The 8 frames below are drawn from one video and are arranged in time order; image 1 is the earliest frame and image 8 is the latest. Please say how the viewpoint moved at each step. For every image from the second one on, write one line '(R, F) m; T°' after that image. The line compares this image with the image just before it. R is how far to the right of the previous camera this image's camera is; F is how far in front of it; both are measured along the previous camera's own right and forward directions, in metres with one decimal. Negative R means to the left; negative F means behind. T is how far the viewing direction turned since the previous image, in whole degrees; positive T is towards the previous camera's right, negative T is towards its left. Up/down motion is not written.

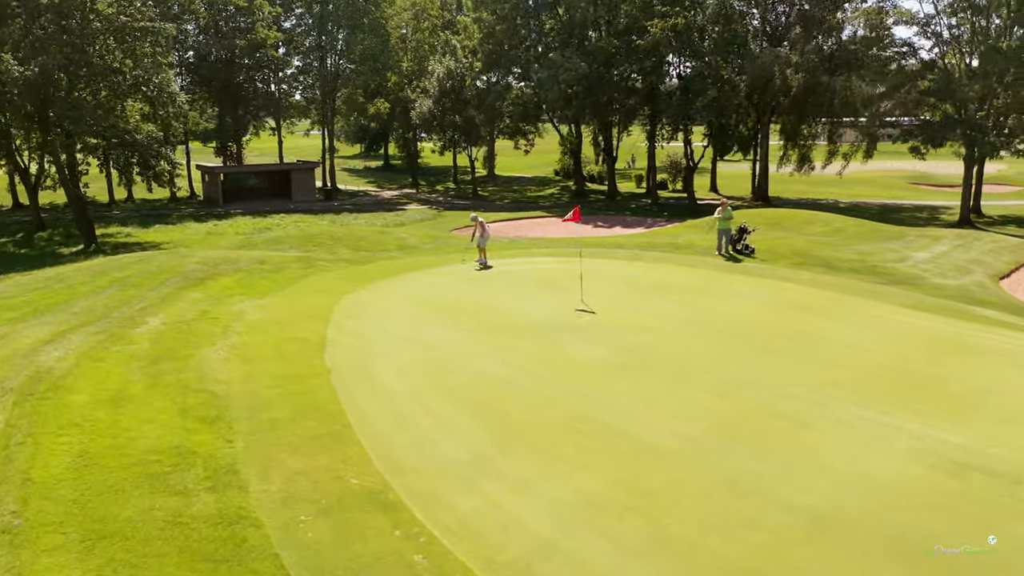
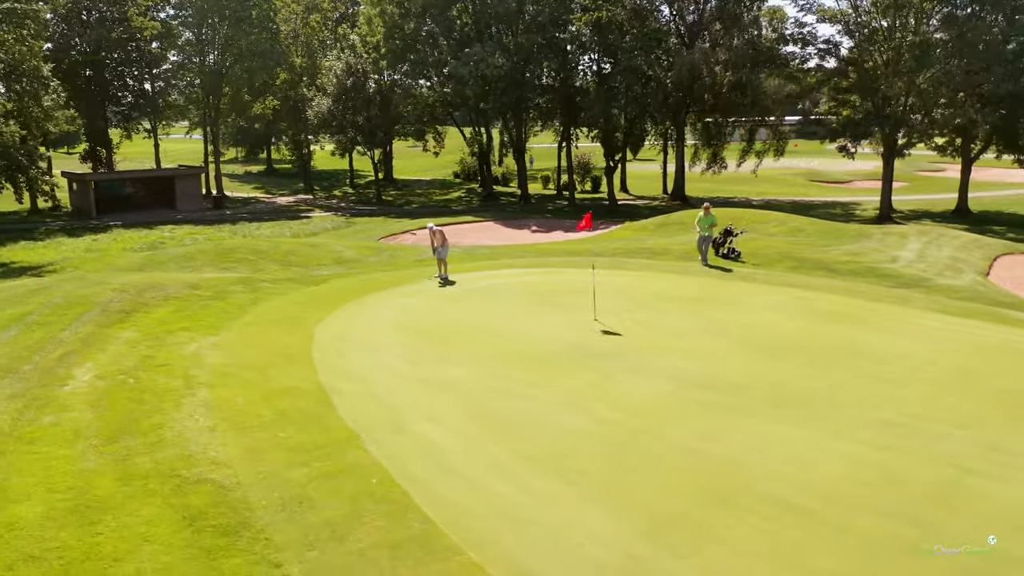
(-2.4, +2.8) m; +9°
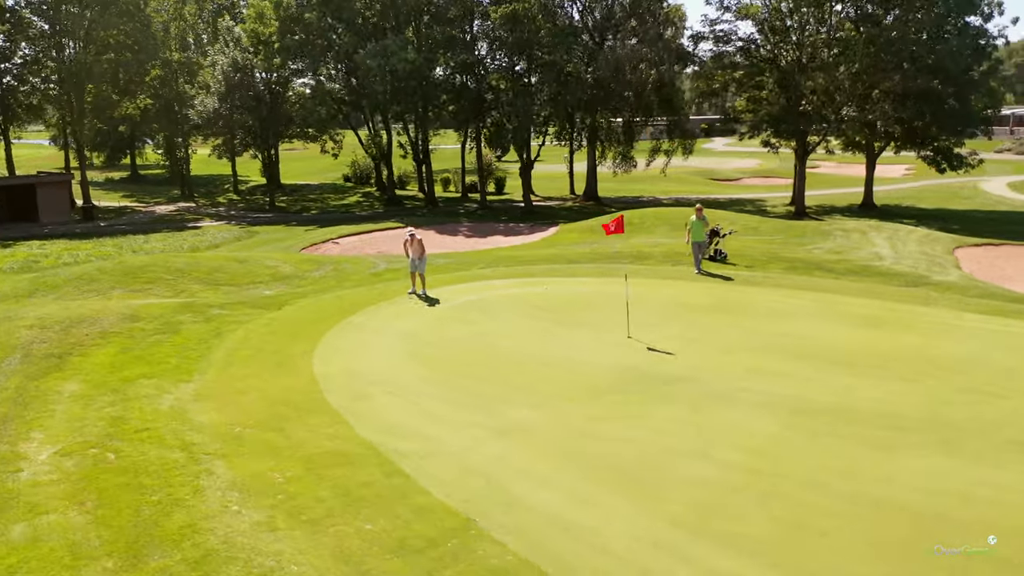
(-2.5, +2.4) m; +9°
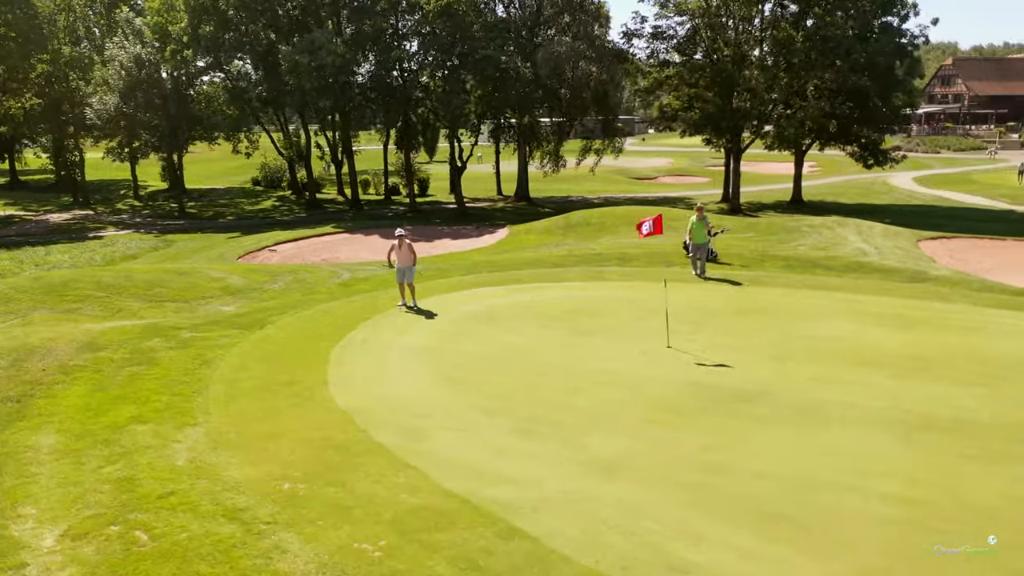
(-2.0, +1.6) m; +7°
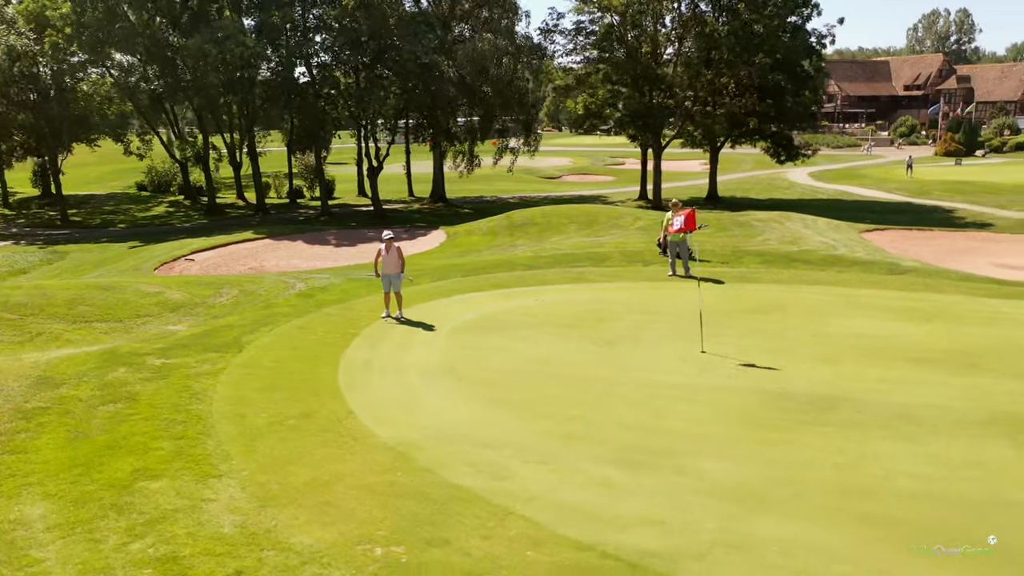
(-1.9, +1.4) m; +8°
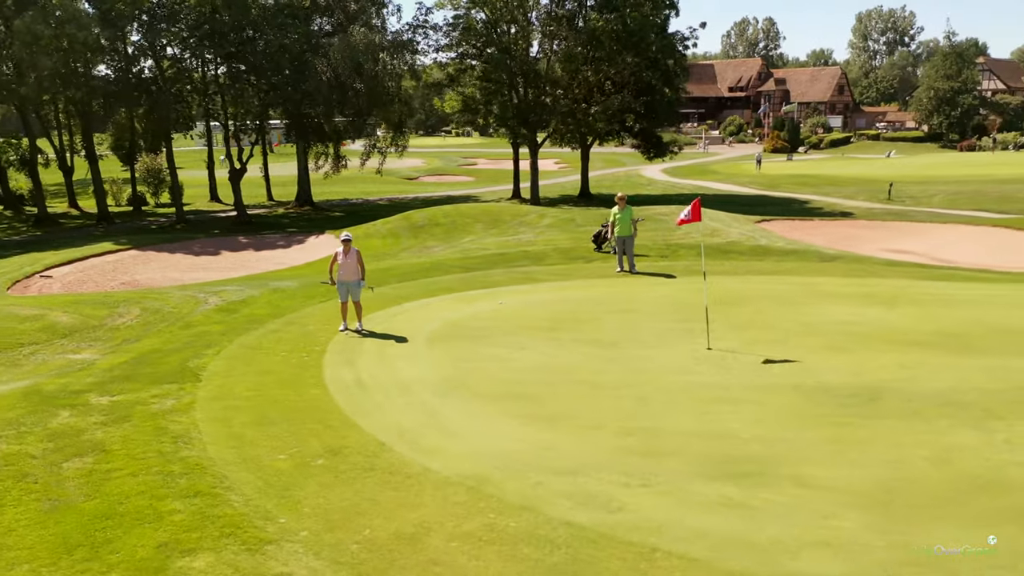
(-2.1, +1.3) m; +11°
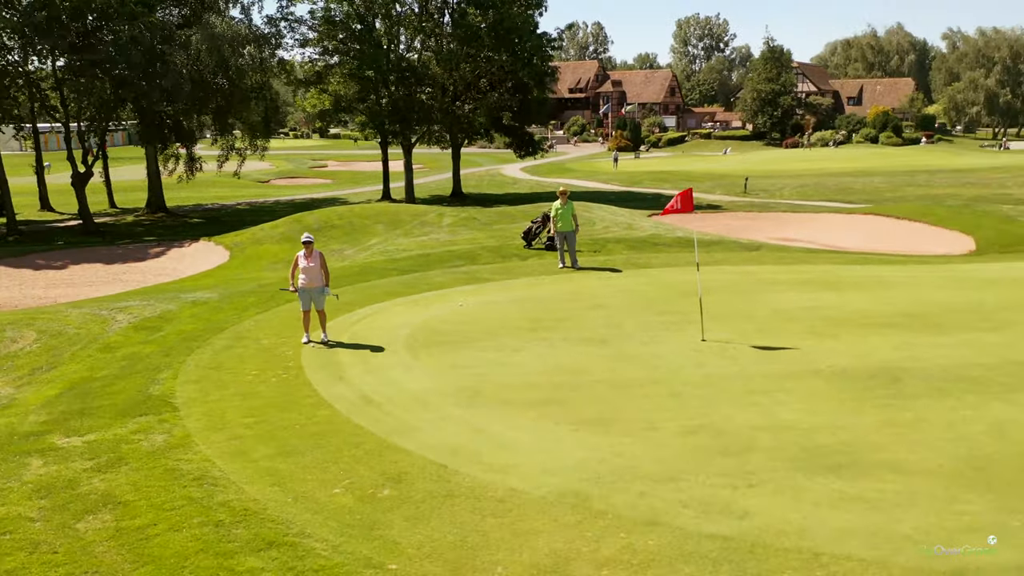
(-1.9, +0.9) m; +11°
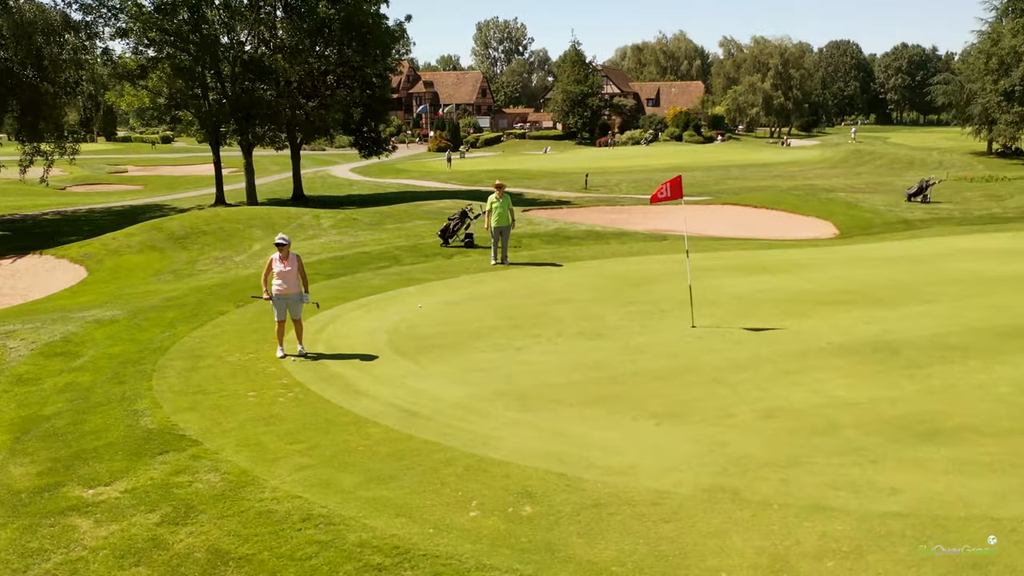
(-2.4, +0.8) m; +14°
